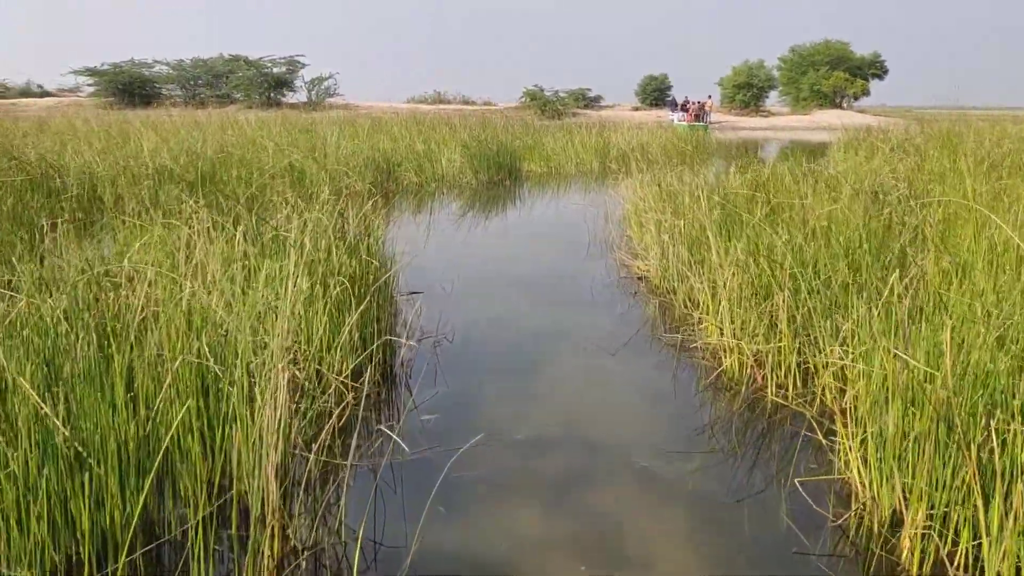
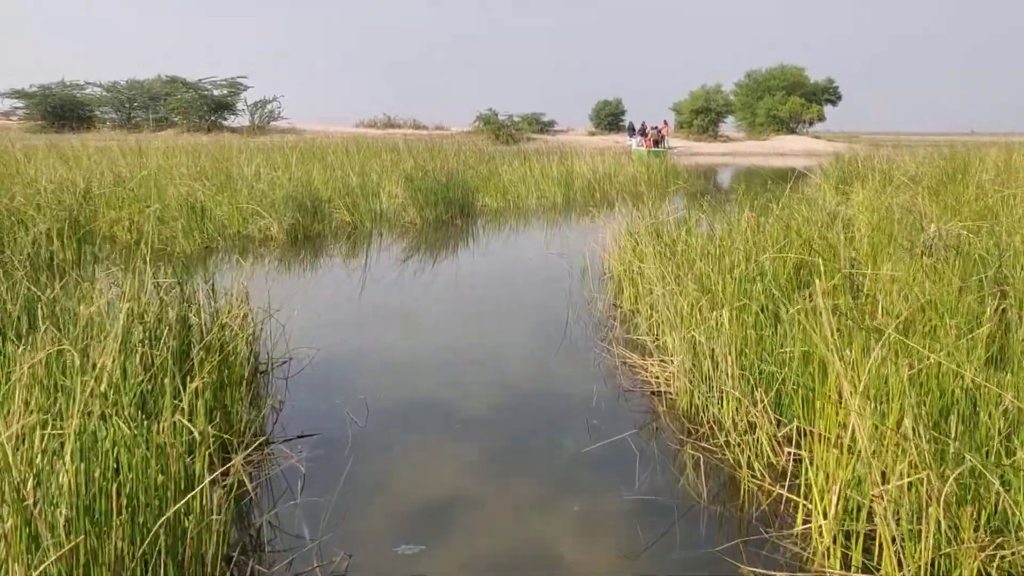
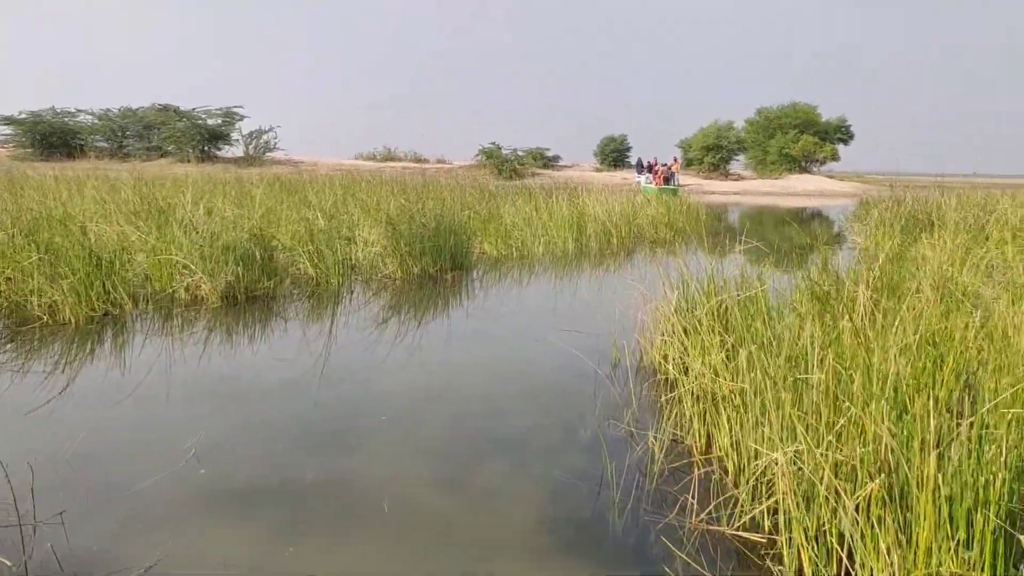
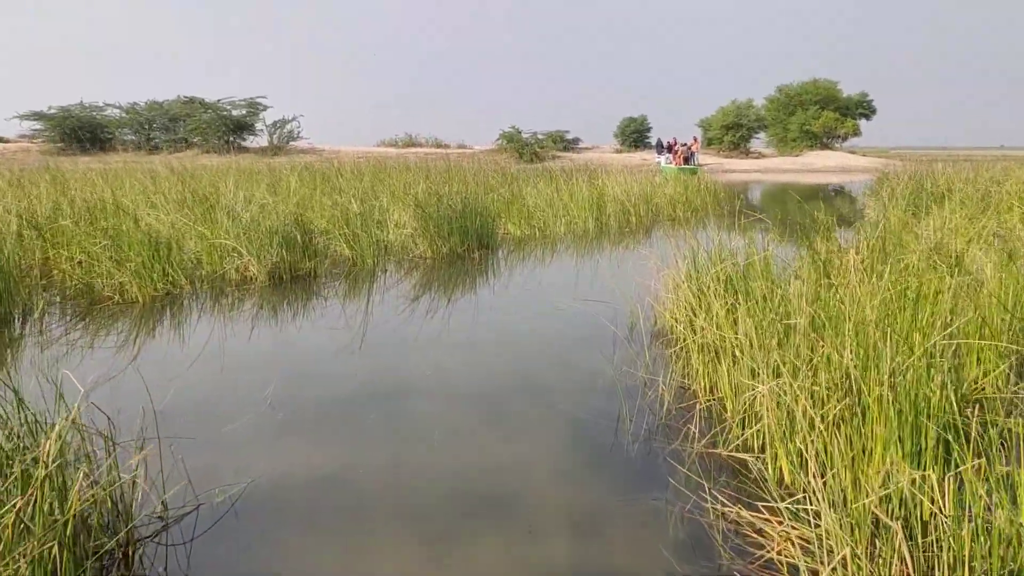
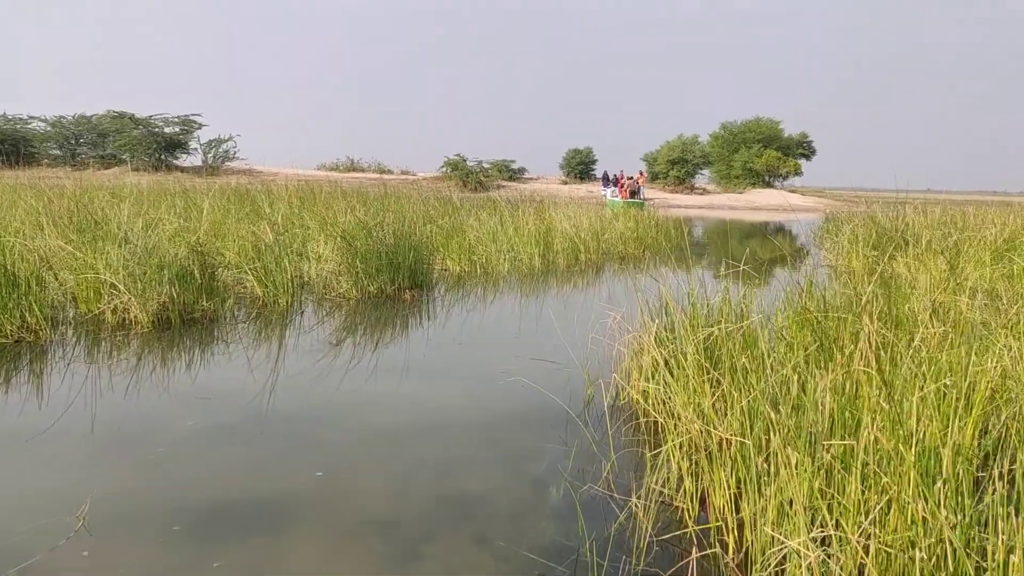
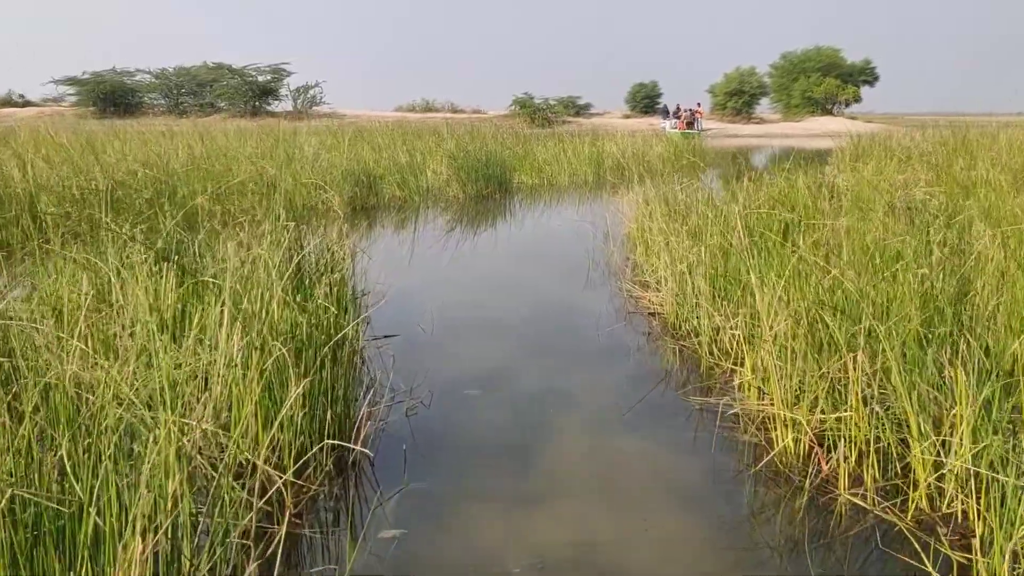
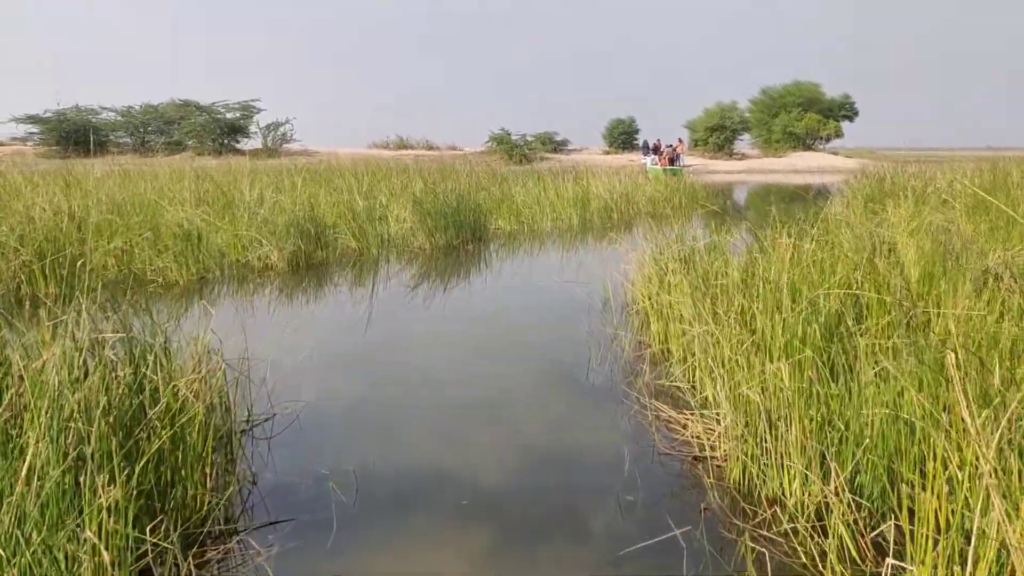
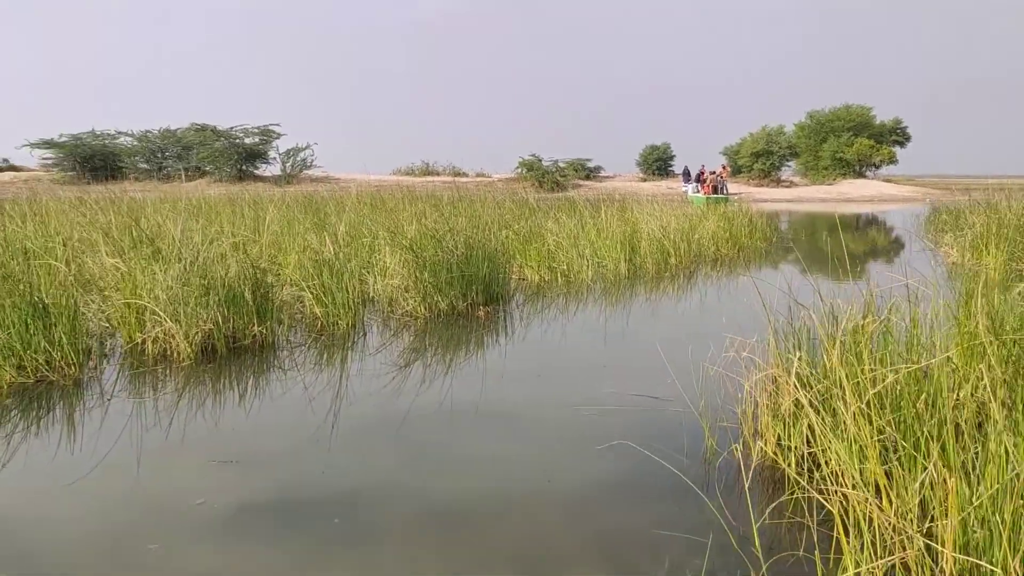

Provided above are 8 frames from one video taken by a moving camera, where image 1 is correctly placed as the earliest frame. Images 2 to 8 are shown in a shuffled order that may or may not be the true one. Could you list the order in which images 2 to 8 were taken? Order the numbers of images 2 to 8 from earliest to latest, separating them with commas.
6, 2, 7, 4, 3, 5, 8
